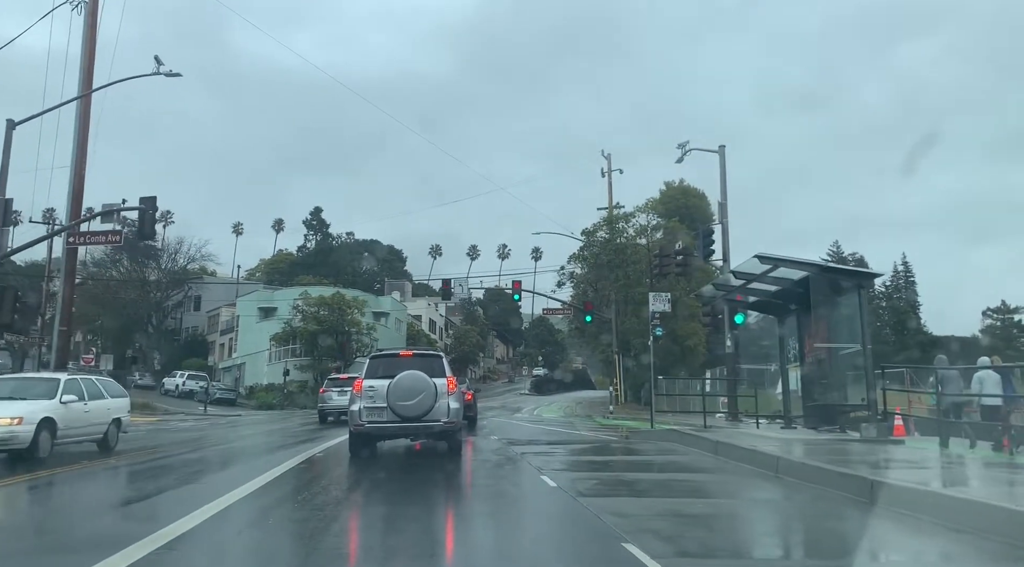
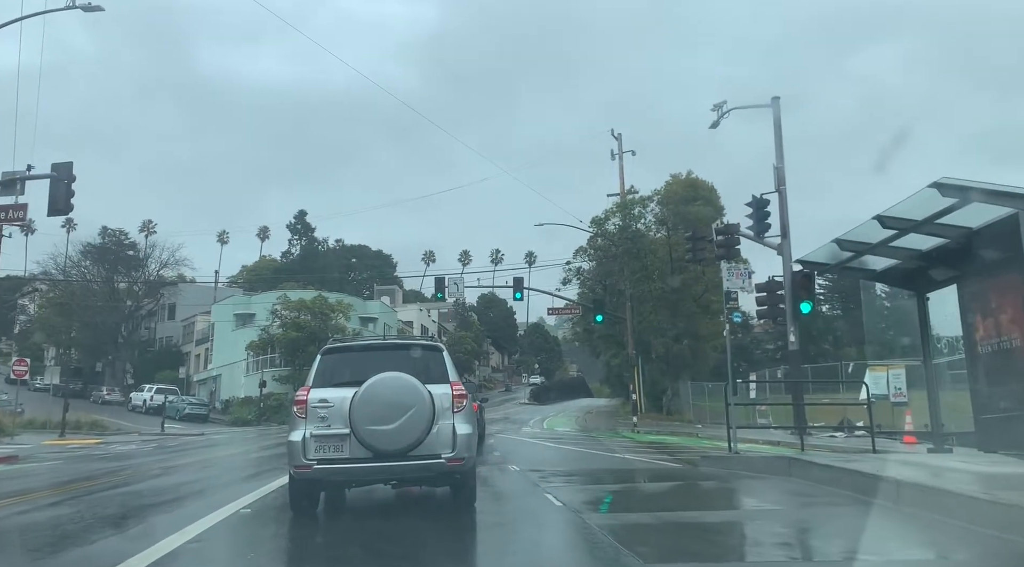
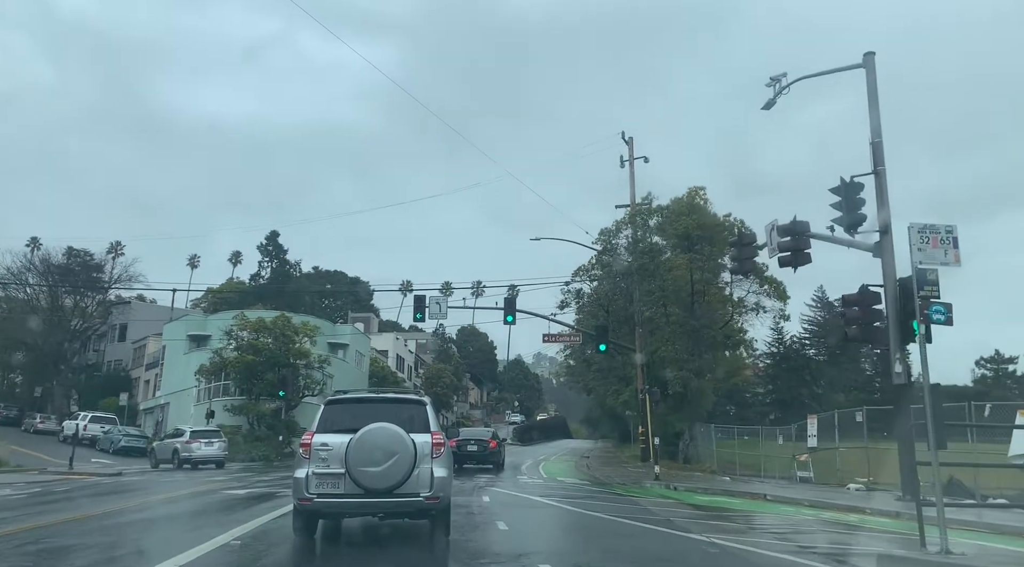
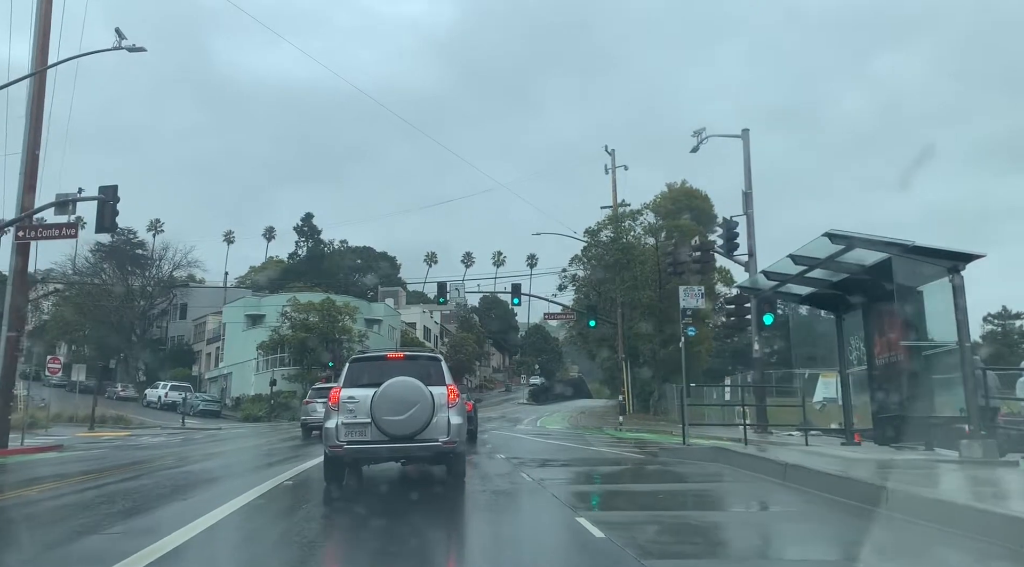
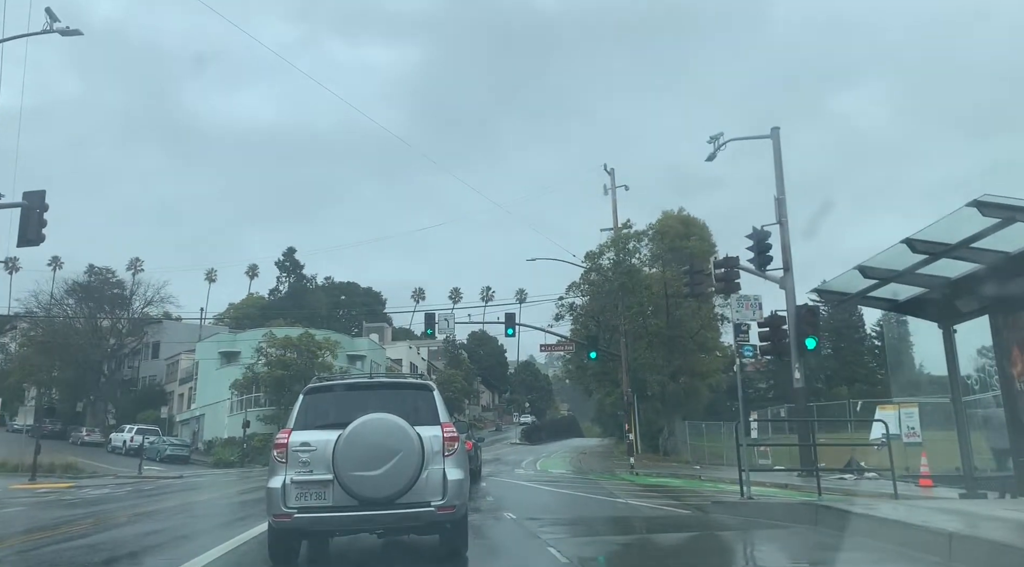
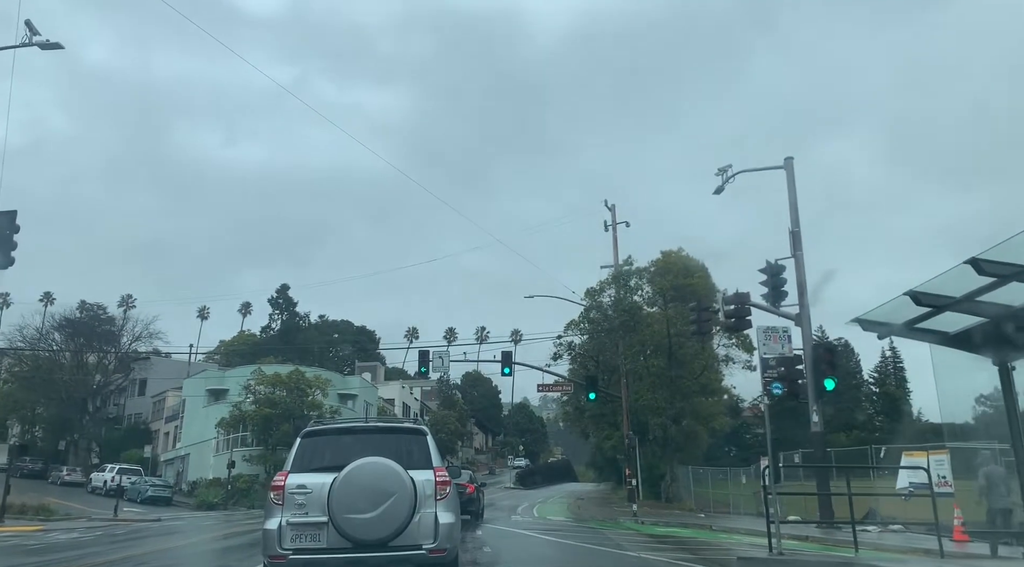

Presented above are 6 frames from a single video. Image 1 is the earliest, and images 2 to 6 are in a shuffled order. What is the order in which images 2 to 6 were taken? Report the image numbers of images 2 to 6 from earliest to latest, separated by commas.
4, 2, 5, 6, 3
